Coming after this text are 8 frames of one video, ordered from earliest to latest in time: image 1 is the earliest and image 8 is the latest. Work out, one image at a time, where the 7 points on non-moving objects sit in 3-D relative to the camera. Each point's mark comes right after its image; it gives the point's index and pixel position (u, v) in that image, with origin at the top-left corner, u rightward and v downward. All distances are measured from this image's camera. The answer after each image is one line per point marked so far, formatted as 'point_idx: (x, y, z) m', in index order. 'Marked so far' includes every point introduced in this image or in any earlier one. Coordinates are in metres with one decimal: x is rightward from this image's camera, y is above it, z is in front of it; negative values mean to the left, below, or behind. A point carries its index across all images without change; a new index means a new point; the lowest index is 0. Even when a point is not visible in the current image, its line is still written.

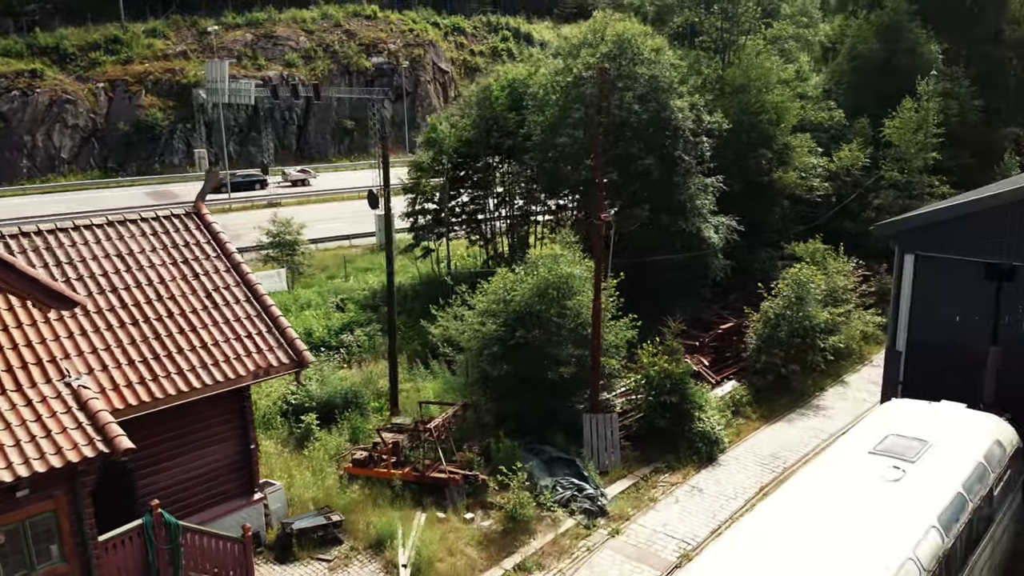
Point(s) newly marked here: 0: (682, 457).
0: (+3.3, -3.3, +15.5) m
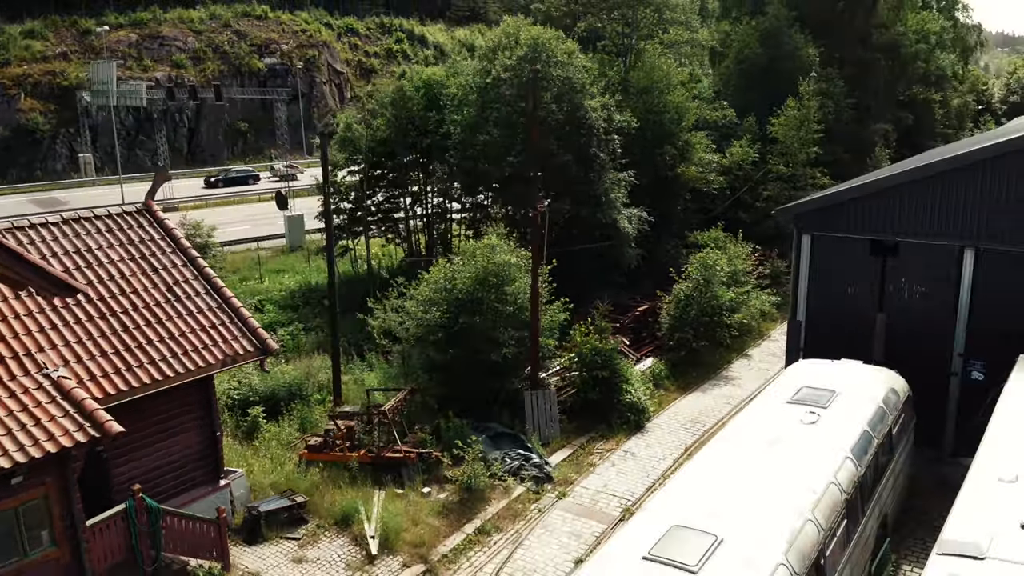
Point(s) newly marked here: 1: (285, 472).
0: (+2.2, -3.0, +16.9) m
1: (-4.1, -3.3, +14.4) m
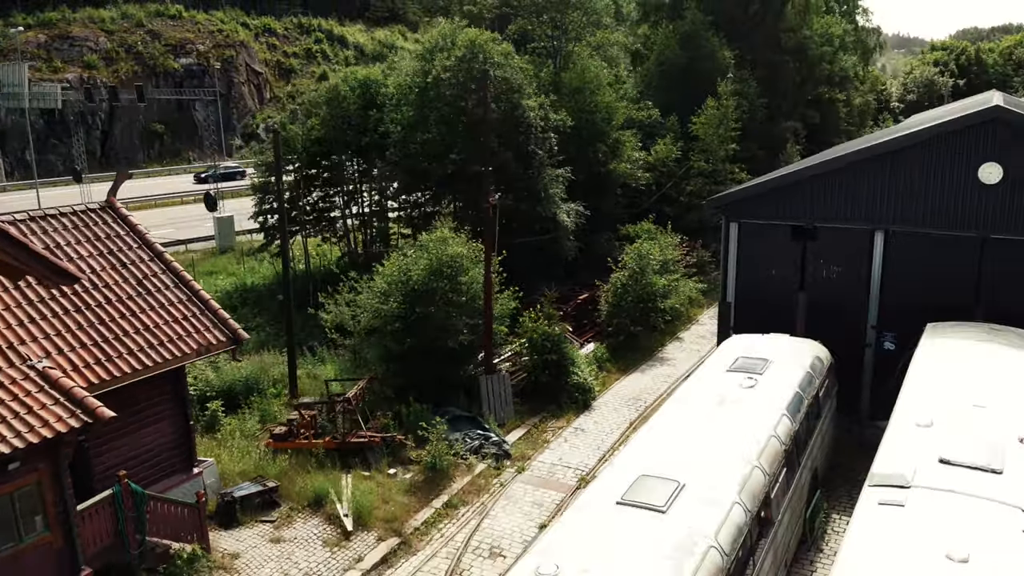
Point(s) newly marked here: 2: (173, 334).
0: (+1.2, -2.7, +17.9) m
1: (-4.8, -3.2, +14.8) m
2: (-5.3, -0.7, +12.5) m
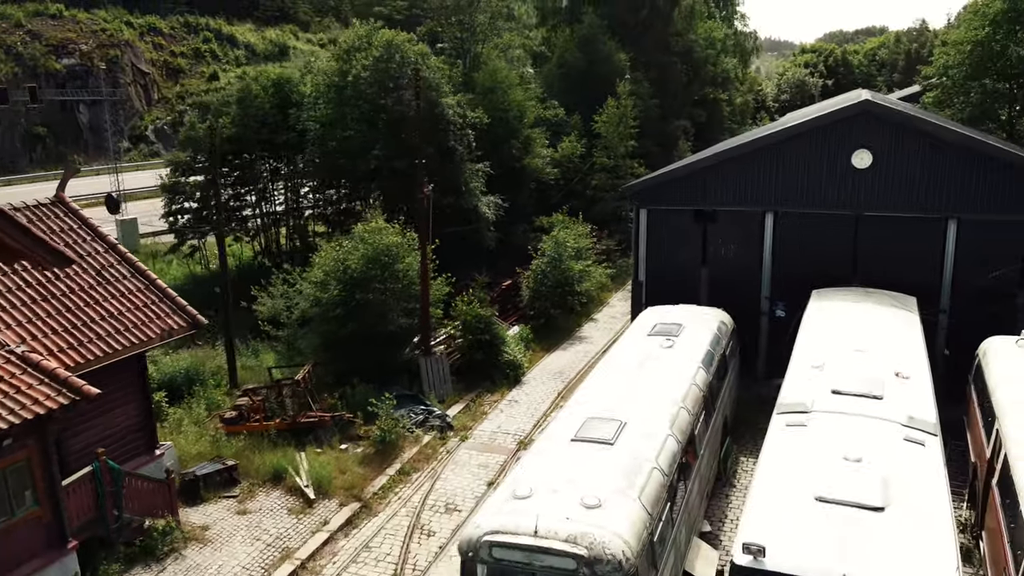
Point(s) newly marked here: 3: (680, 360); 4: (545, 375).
0: (-0.4, -2.3, +19.3) m
1: (-5.9, -3.0, +15.5) m
2: (-6.2, -0.5, +13.1) m
3: (+2.9, -1.2, +13.6) m
4: (+0.8, -2.2, +20.0) m
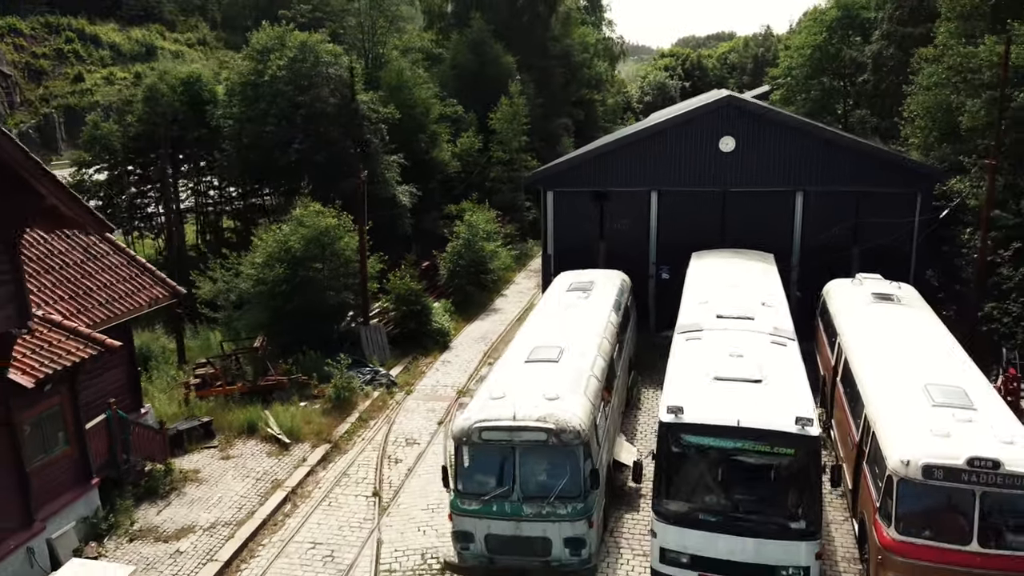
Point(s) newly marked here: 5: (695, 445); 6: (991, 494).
0: (-2.3, -1.6, +21.7) m
1: (-7.1, -2.5, +17.1) m
2: (-7.1, -0.1, +14.7) m
3: (+1.8, -0.4, +16.6) m
4: (-1.2, -1.5, +22.6) m
5: (+2.4, -2.1, +10.8) m
6: (+5.8, -2.5, +9.7) m
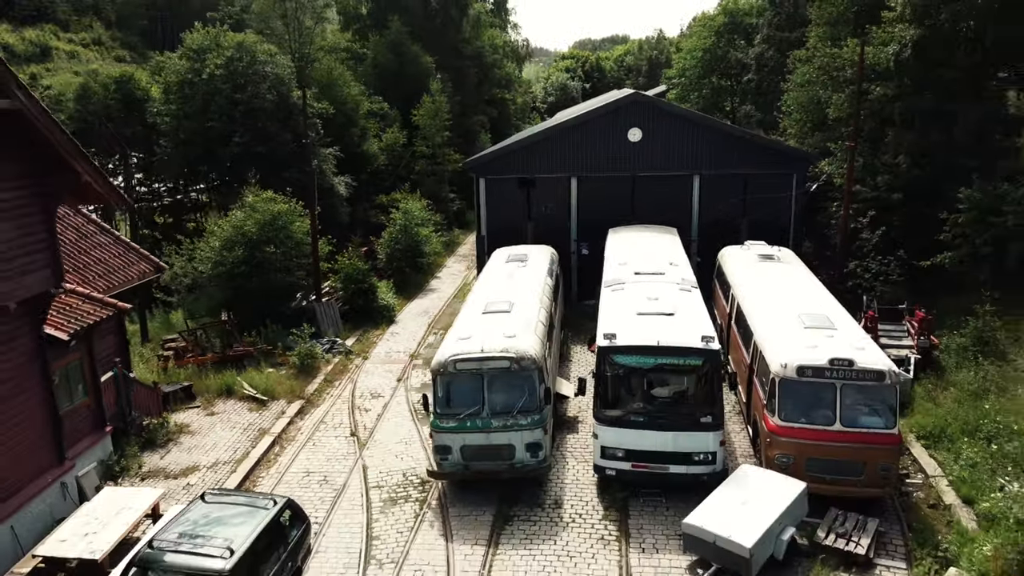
0: (-4.0, -1.0, +23.9) m
1: (-8.3, -2.0, +18.7) m
2: (-8.1, +0.5, +16.4) m
3: (+0.5, +0.4, +19.3) m
4: (-3.1, -0.8, +24.9) m
5: (+1.9, -1.3, +13.6) m
6: (+5.4, -1.6, +12.9) m
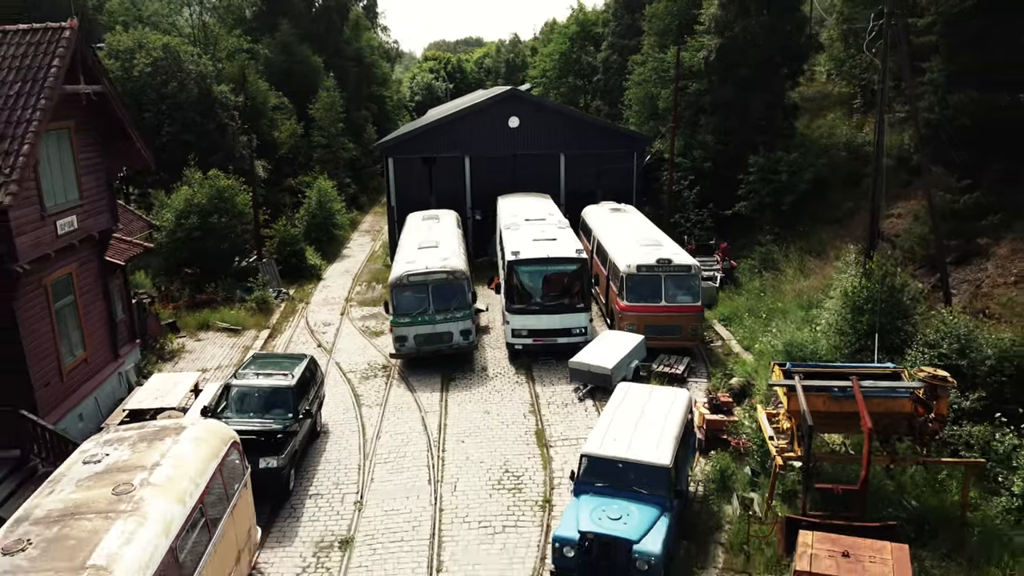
0: (-7.3, +0.4, +28.8) m
1: (-10.6, -0.8, +23.0) m
2: (-10.1, +1.7, +20.7) m
3: (-2.1, +2.0, +25.1) m
4: (-6.6, +0.6, +29.9) m
5: (+0.3, +0.4, +19.6) m
6: (+3.9, +0.3, +19.6) m
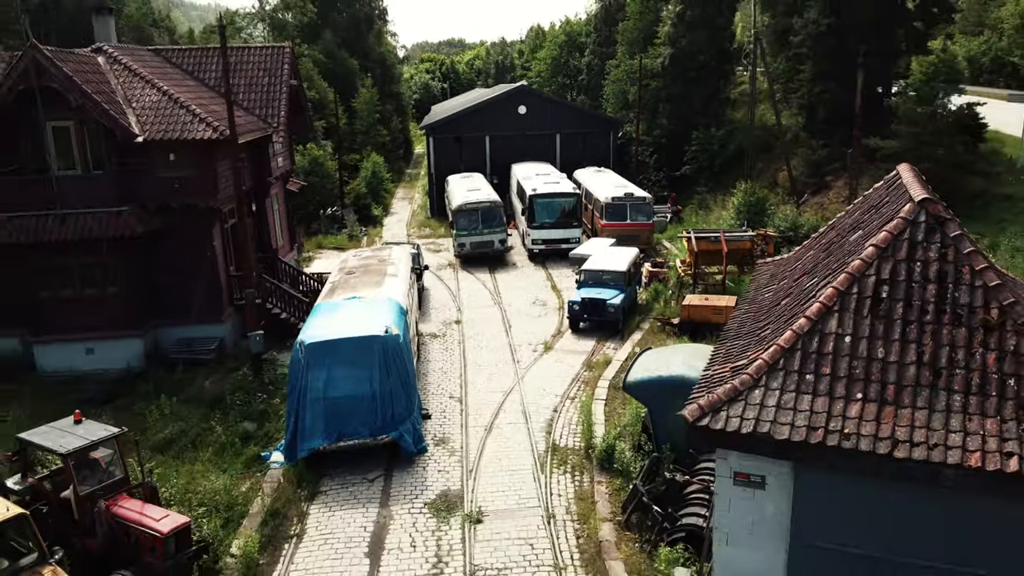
0: (-6.8, +3.3, +39.7) m
1: (-9.9, +2.1, +33.8) m
2: (-9.4, +4.6, +31.5) m
3: (-1.5, +4.9, +36.0) m
4: (-6.1, +3.5, +40.8) m
5: (+1.1, +3.4, +30.7) m
6: (+4.6, +3.2, +30.7) m
